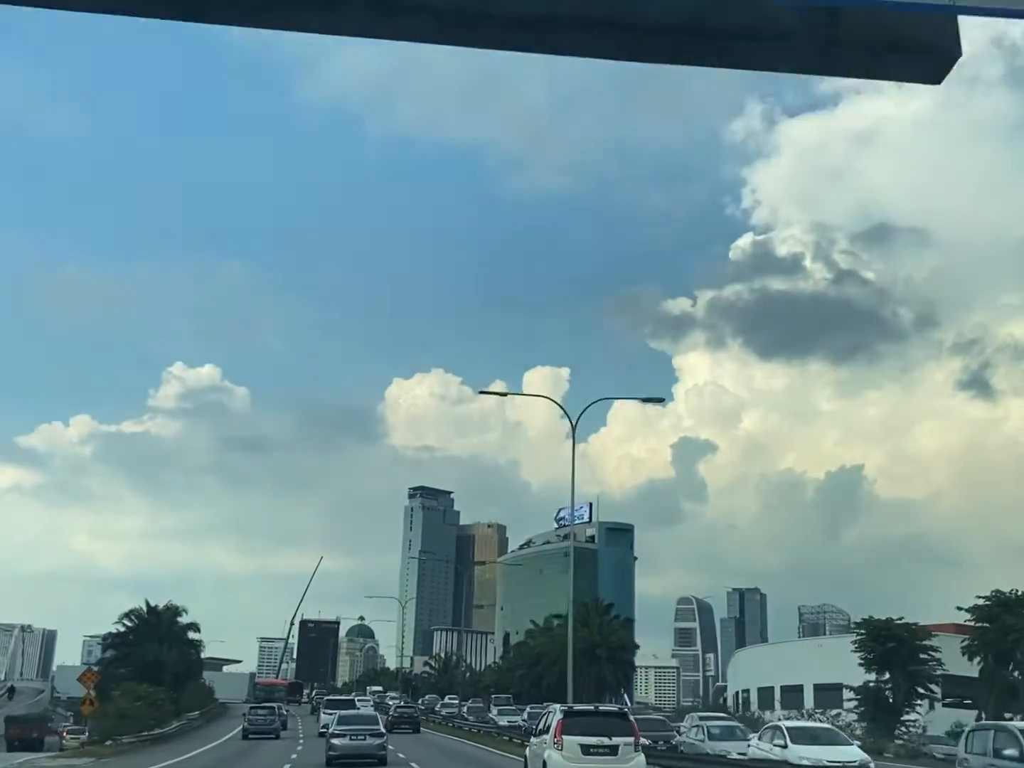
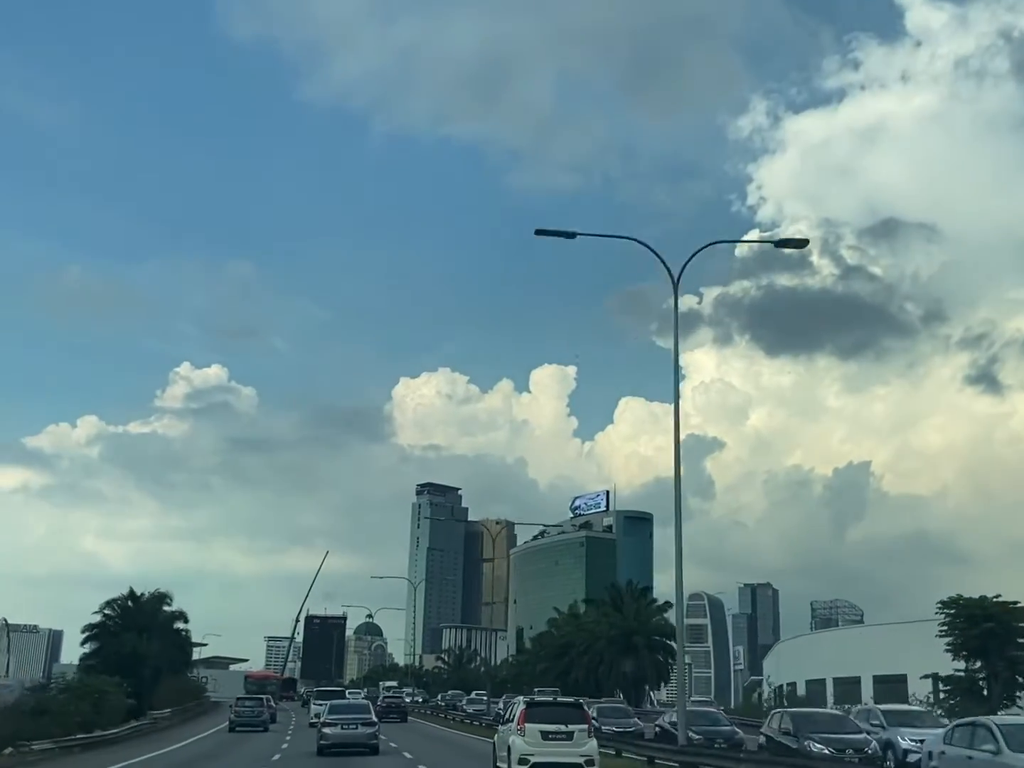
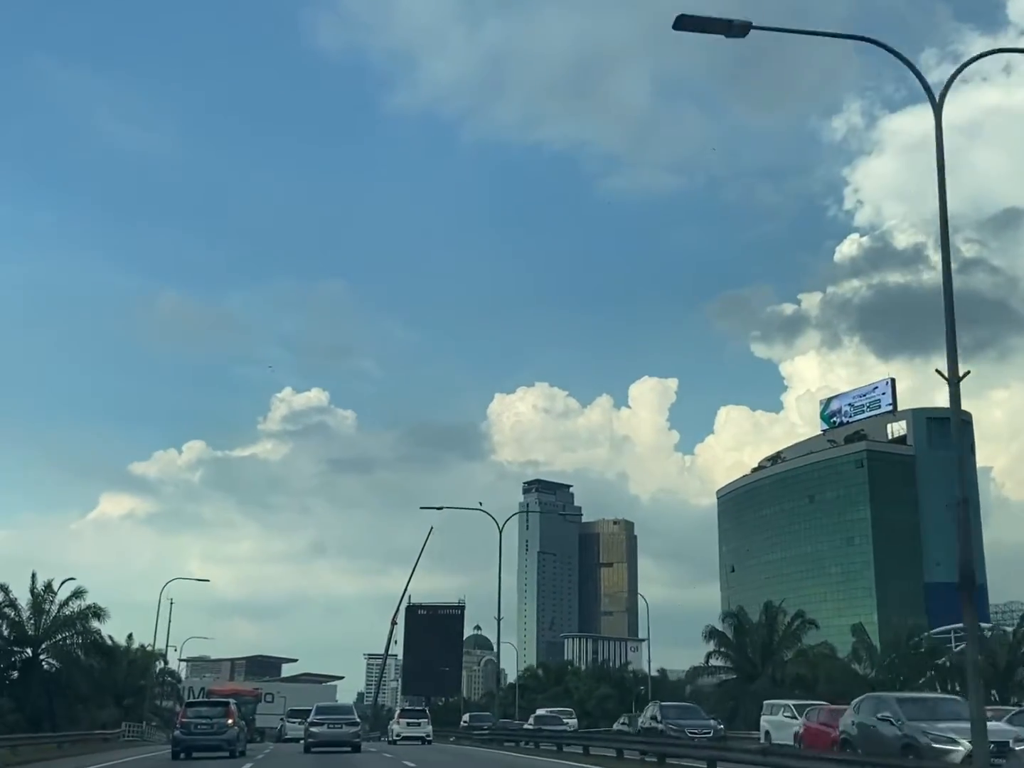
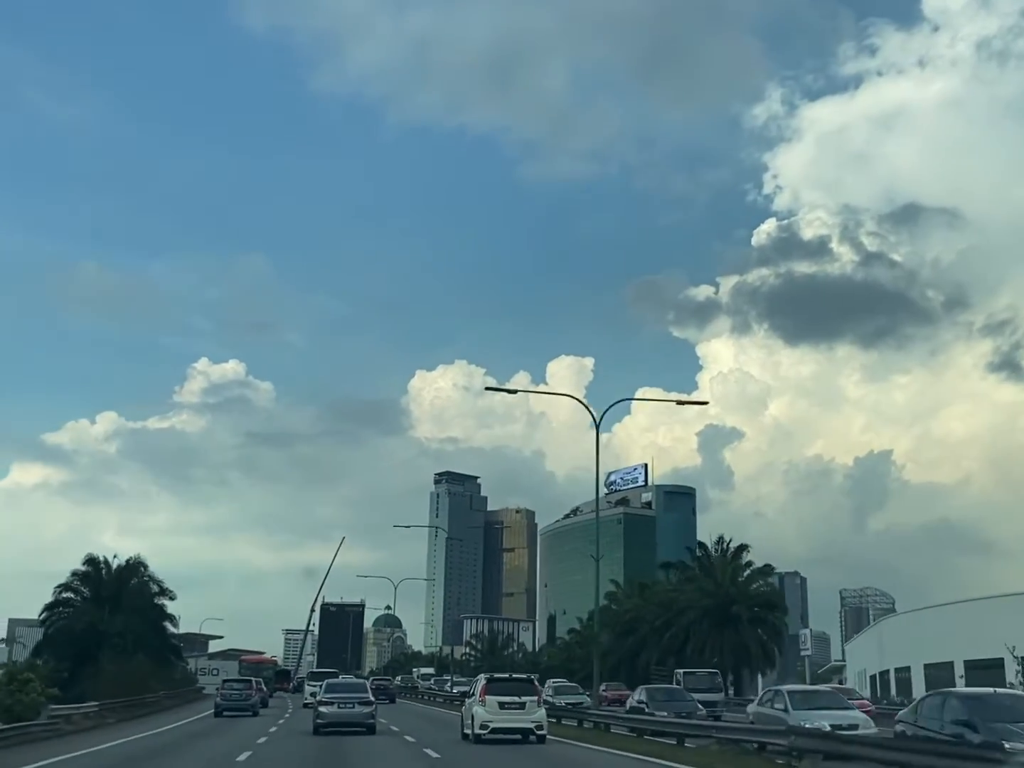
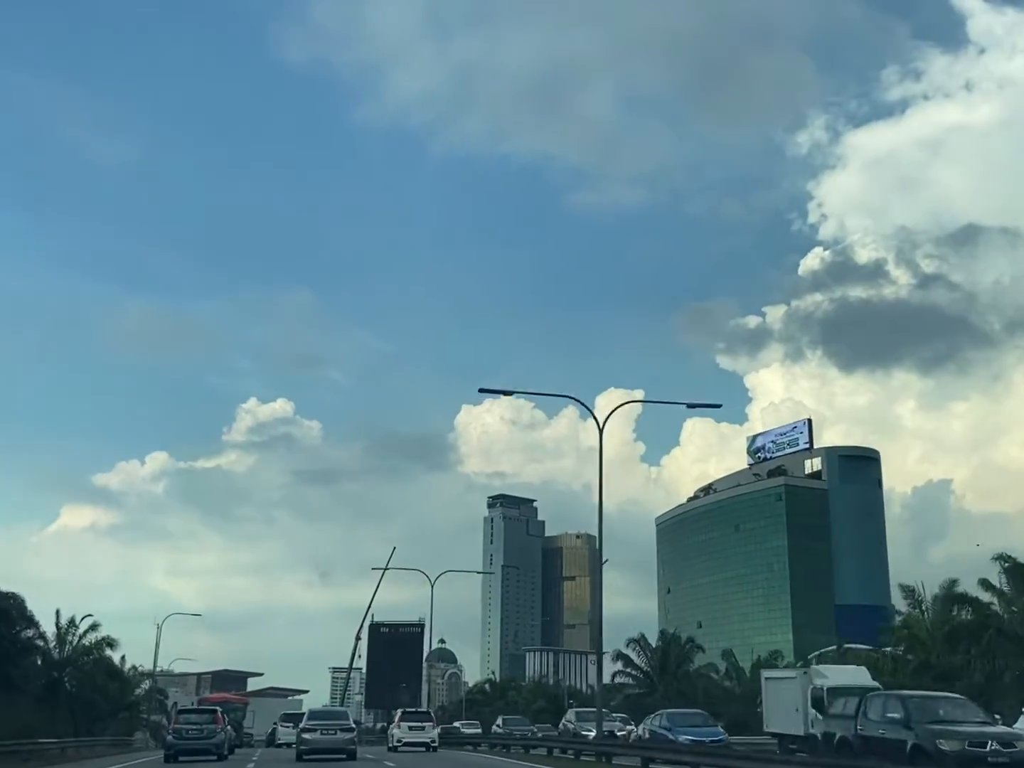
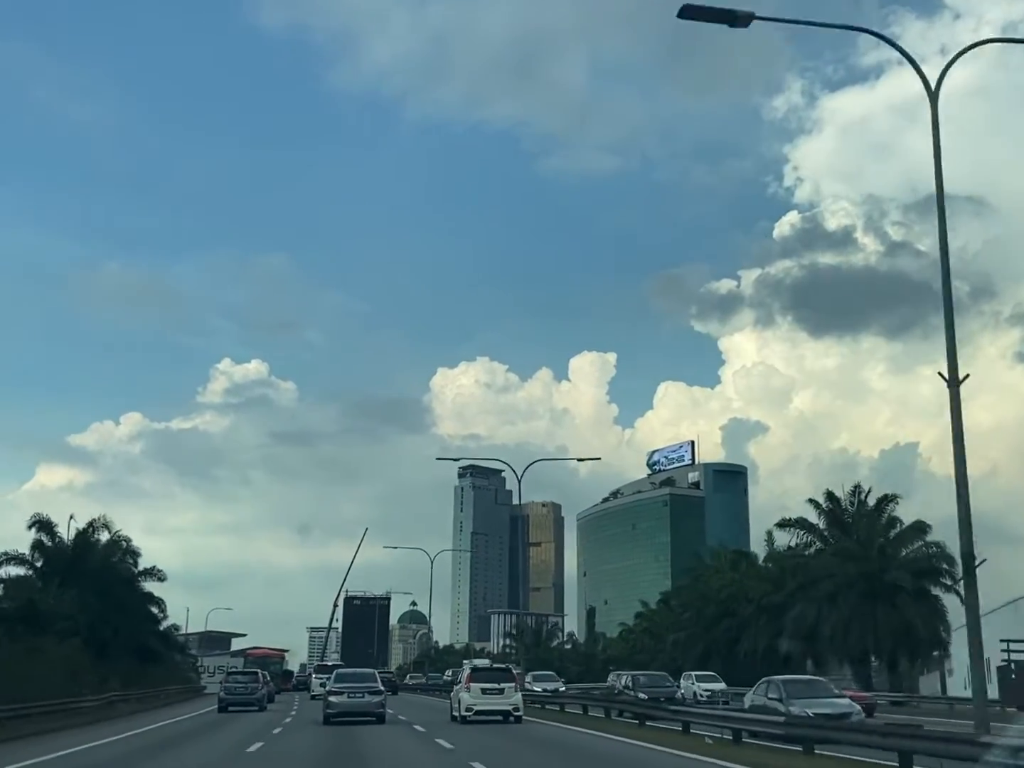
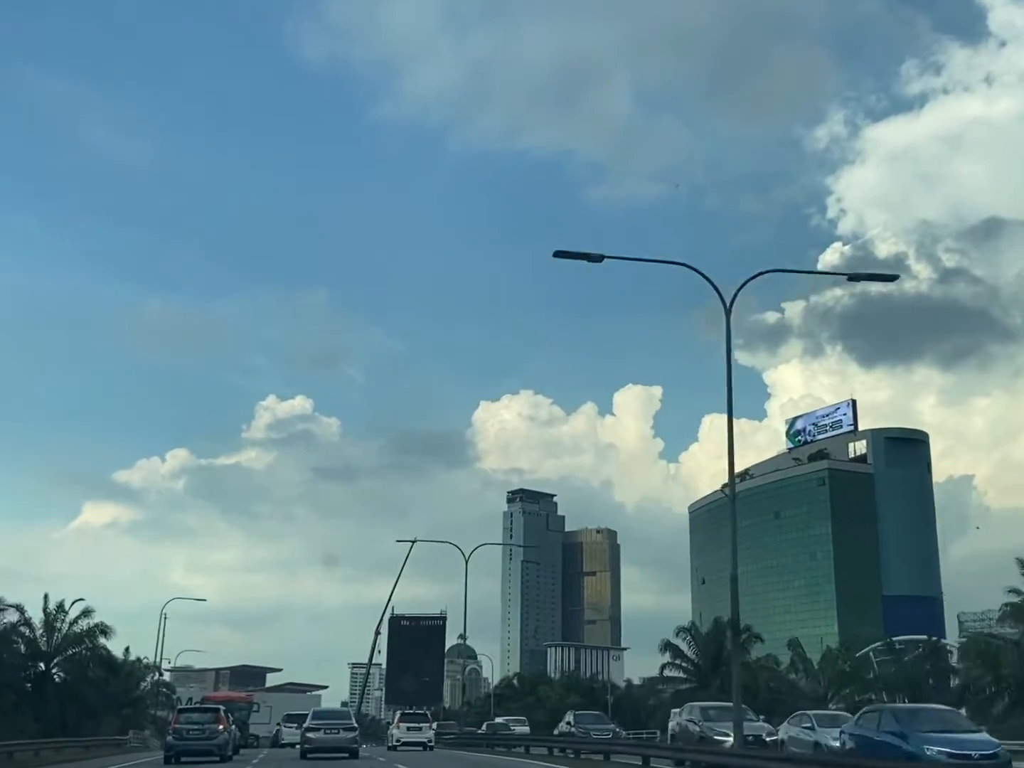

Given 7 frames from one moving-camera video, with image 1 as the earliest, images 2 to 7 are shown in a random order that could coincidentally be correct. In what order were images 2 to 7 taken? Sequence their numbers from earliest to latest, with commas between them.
2, 4, 6, 5, 7, 3
